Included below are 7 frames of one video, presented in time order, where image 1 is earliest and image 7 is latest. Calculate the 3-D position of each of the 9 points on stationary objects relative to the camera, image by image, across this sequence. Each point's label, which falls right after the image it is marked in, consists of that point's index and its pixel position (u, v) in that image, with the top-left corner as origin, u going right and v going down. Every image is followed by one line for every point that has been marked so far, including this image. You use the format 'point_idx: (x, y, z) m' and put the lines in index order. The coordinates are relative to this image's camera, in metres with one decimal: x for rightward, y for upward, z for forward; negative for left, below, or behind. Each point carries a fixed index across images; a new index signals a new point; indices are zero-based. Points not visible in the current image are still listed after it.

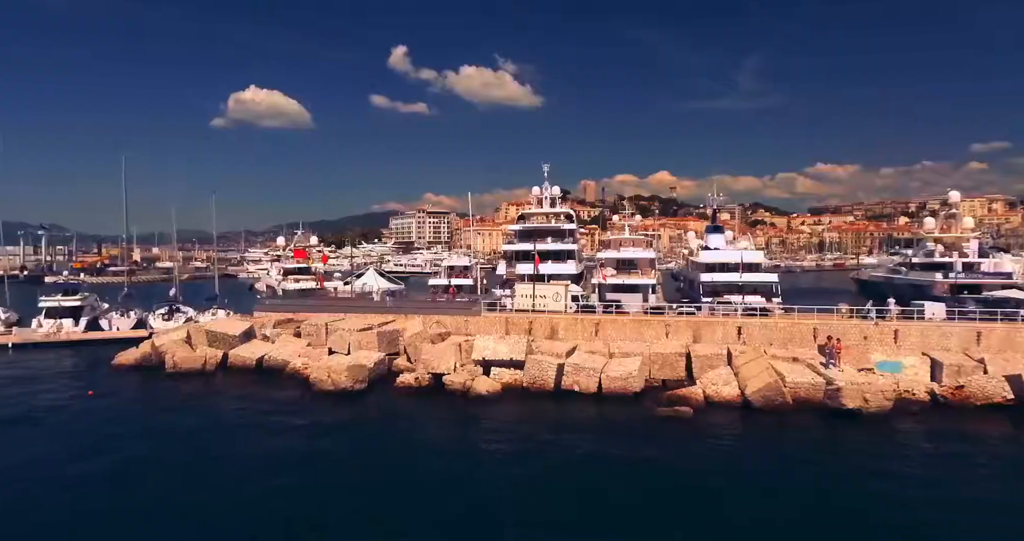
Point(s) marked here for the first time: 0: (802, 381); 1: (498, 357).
0: (+8.6, -3.3, +16.7) m
1: (-0.5, -3.0, +19.1) m
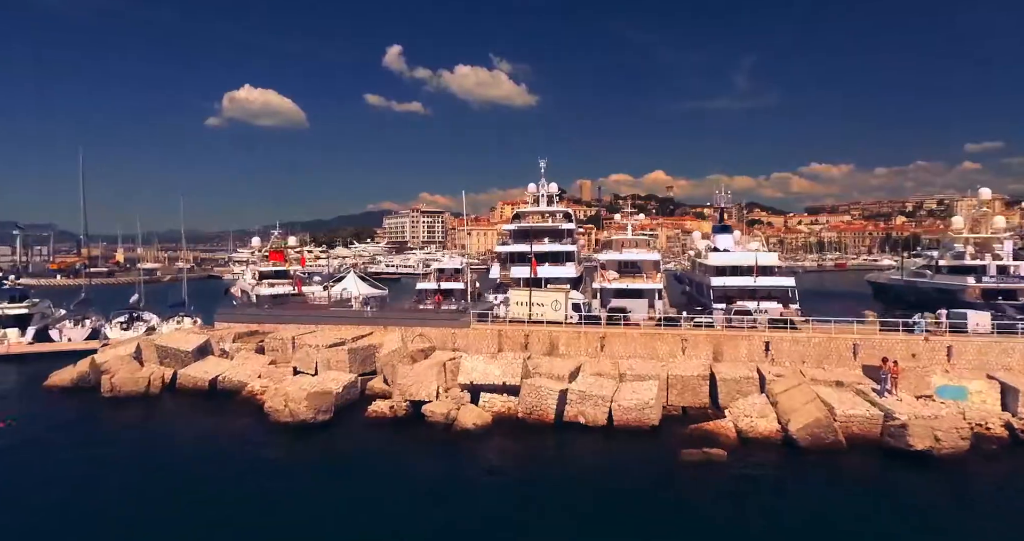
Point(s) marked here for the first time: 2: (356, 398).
0: (+8.4, -3.5, +13.9) m
1: (-0.7, -3.2, +16.2) m
2: (-4.9, -4.0, +17.6) m
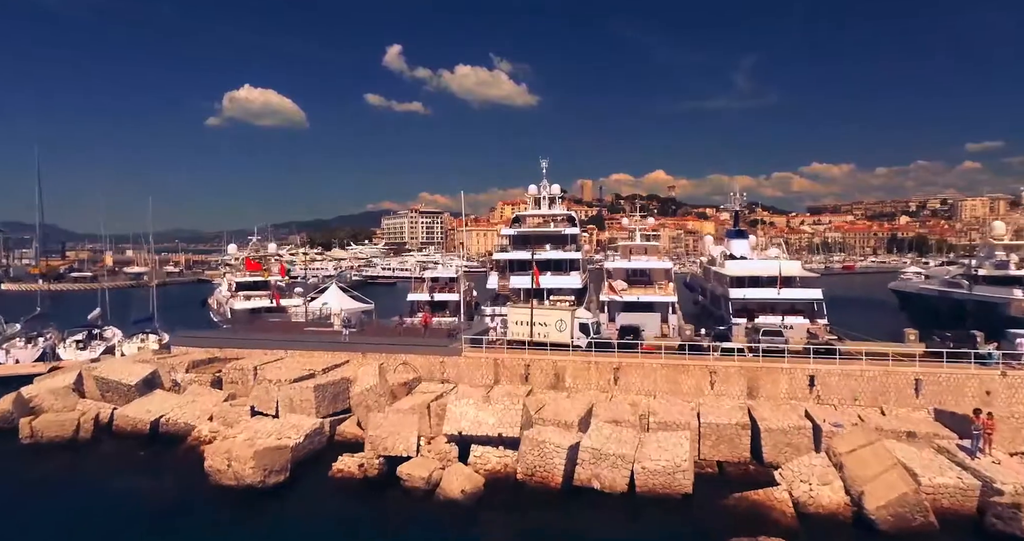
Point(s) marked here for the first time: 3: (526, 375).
0: (+8.3, -4.1, +10.9) m
1: (-0.8, -3.8, +13.2) m
2: (-4.9, -4.6, +14.7) m
3: (+0.4, -3.3, +17.7) m
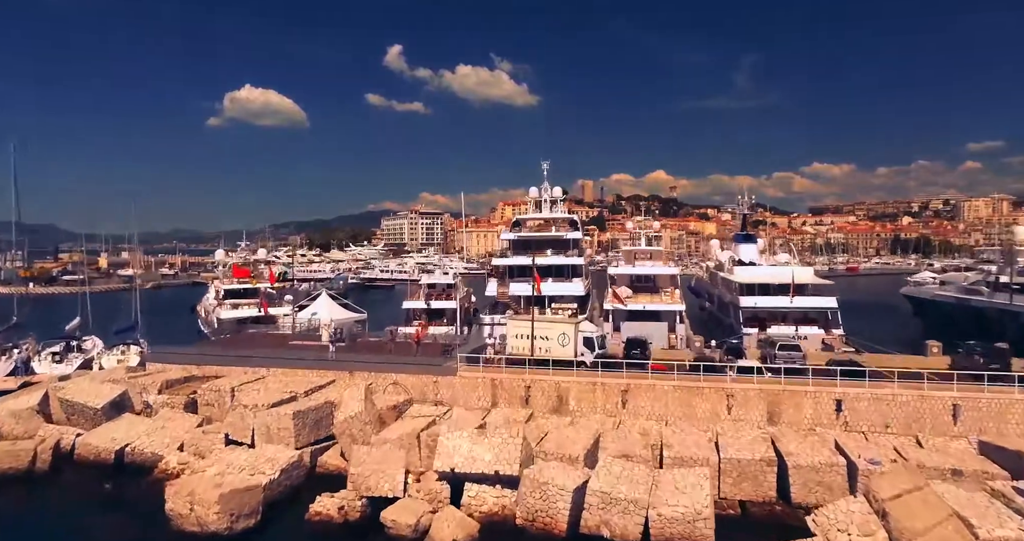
0: (+8.3, -4.5, +9.5) m
1: (-0.8, -4.2, +11.9) m
2: (-5.0, -4.9, +13.3) m
3: (+0.4, -3.6, +16.3) m
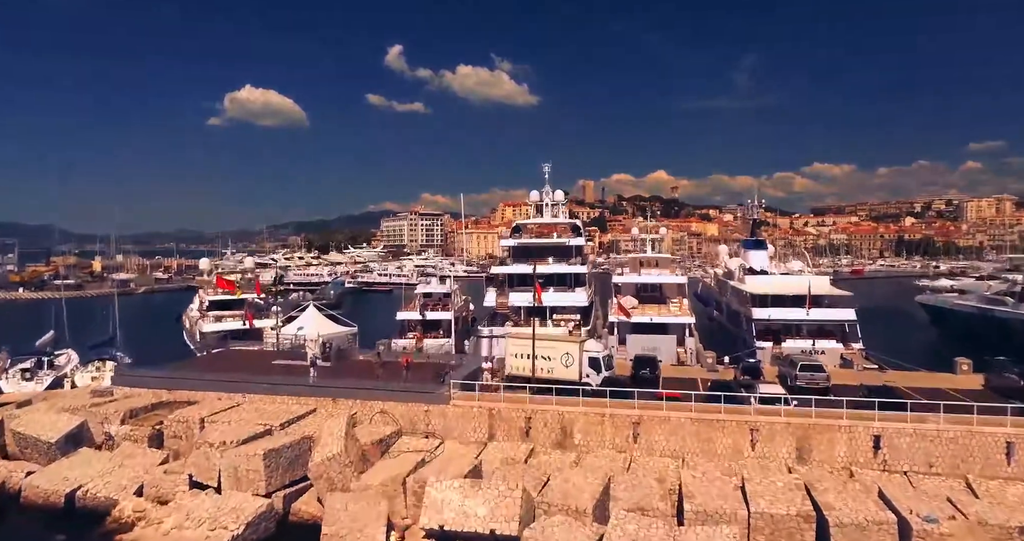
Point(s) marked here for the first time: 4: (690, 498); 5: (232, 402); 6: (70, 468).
0: (+8.3, -4.9, +7.9) m
1: (-0.8, -4.6, +10.3) m
2: (-5.0, -5.4, +11.7) m
3: (+0.4, -4.1, +14.7) m
4: (+3.5, -4.4, +11.0) m
5: (-8.1, -3.8, +16.4) m
6: (-10.7, -4.8, +13.7) m
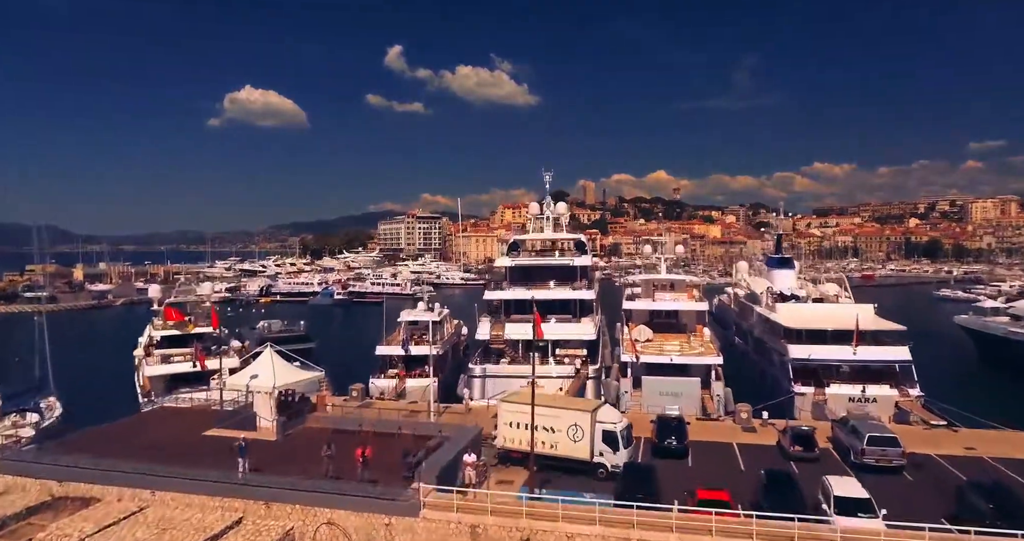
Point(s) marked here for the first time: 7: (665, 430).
0: (+8.1, -6.2, +4.0) m
1: (-1.0, -5.9, +6.3) m
2: (-5.2, -6.7, +7.7) m
3: (+0.2, -5.4, +10.8) m
4: (+3.3, -5.7, +7.0) m
5: (-8.3, -5.1, +12.4) m
6: (-10.8, -6.1, +9.7) m
7: (+4.5, -4.7, +17.0) m
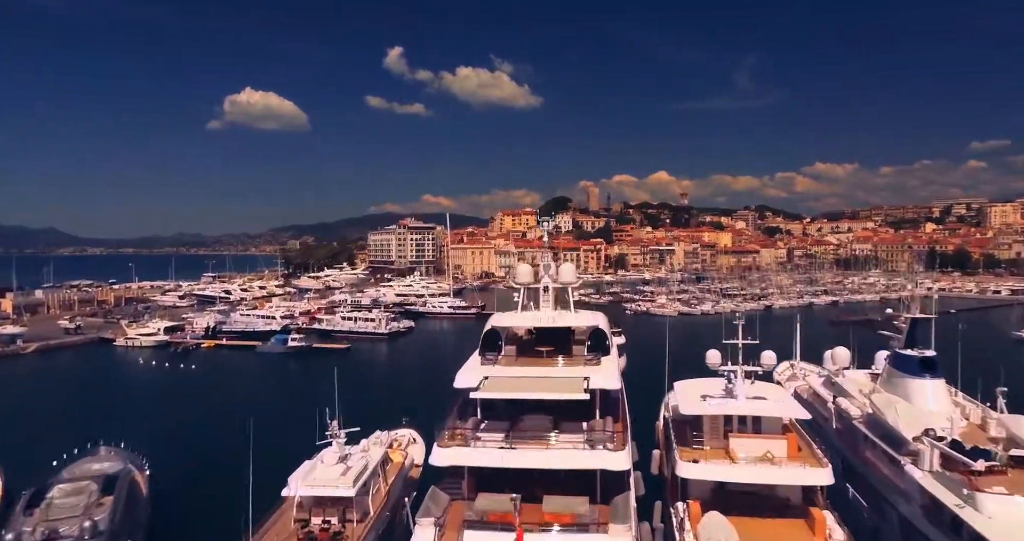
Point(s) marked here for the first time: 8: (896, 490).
0: (+7.1, -10.2, -8.7) m
1: (-1.9, -9.9, -6.4) m
2: (-6.1, -10.7, -4.9) m
3: (-0.7, -9.4, -1.9) m
4: (+2.4, -9.7, -5.7) m
5: (-9.2, -9.1, -0.2) m
6: (-11.8, -10.1, -2.9) m
7: (+3.7, -8.7, +4.3) m
8: (+12.2, -6.8, +18.1) m
